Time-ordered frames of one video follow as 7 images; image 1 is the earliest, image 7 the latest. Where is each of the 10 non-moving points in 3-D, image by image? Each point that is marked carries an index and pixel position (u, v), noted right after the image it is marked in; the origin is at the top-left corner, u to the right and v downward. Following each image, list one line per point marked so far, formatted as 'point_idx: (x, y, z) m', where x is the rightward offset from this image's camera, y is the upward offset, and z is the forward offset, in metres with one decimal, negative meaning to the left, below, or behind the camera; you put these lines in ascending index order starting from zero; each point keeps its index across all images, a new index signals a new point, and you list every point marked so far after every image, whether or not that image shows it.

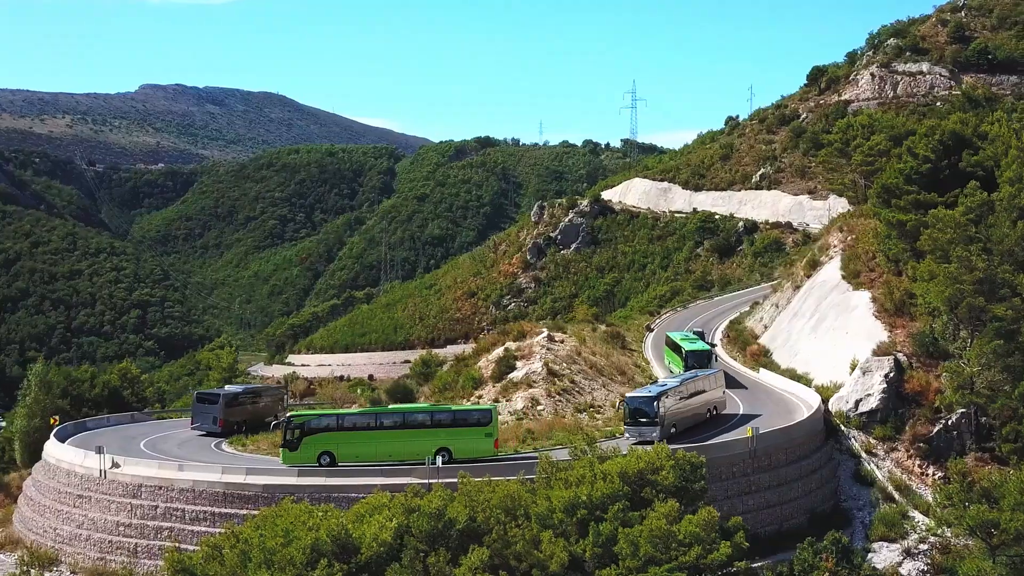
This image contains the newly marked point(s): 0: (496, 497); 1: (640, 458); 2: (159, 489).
0: (-0.1, -2.8, +11.5) m
1: (+1.9, -2.3, +11.9) m
2: (-6.6, -3.7, +16.2) m
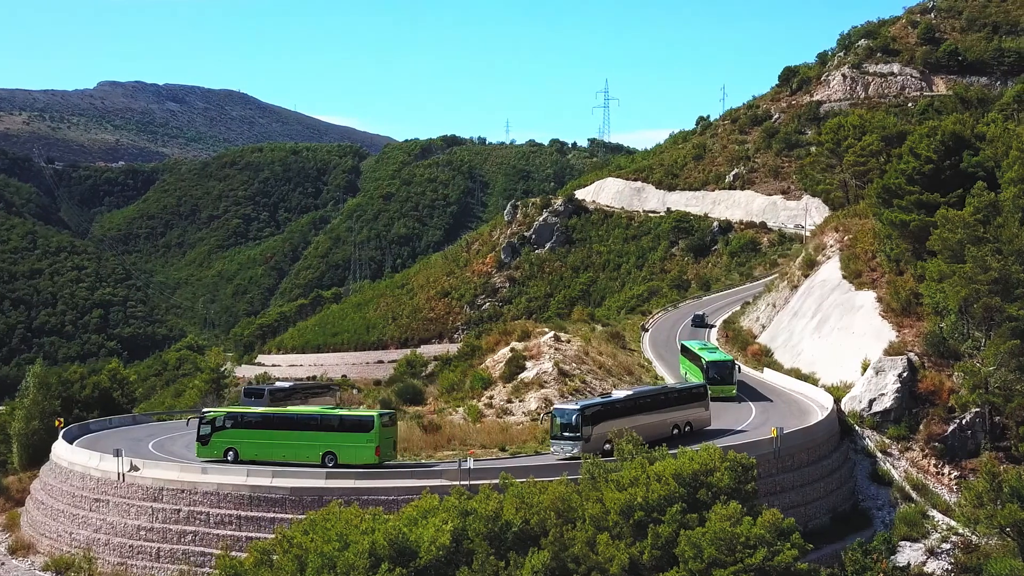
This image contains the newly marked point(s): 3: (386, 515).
0: (+0.5, -2.8, +11.4) m
1: (+2.5, -2.3, +11.7) m
2: (-6.0, -3.7, +15.9) m
3: (-1.6, -3.0, +11.5) m
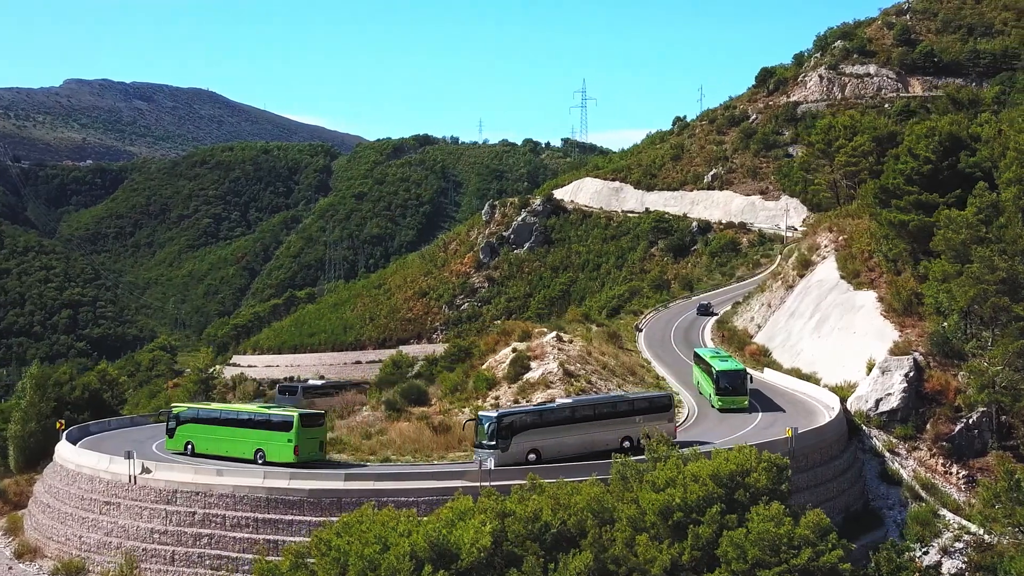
0: (+0.9, -2.7, +11.3) m
1: (+2.9, -2.3, +11.7) m
2: (-5.7, -3.7, +15.7) m
3: (-1.2, -3.0, +11.4) m
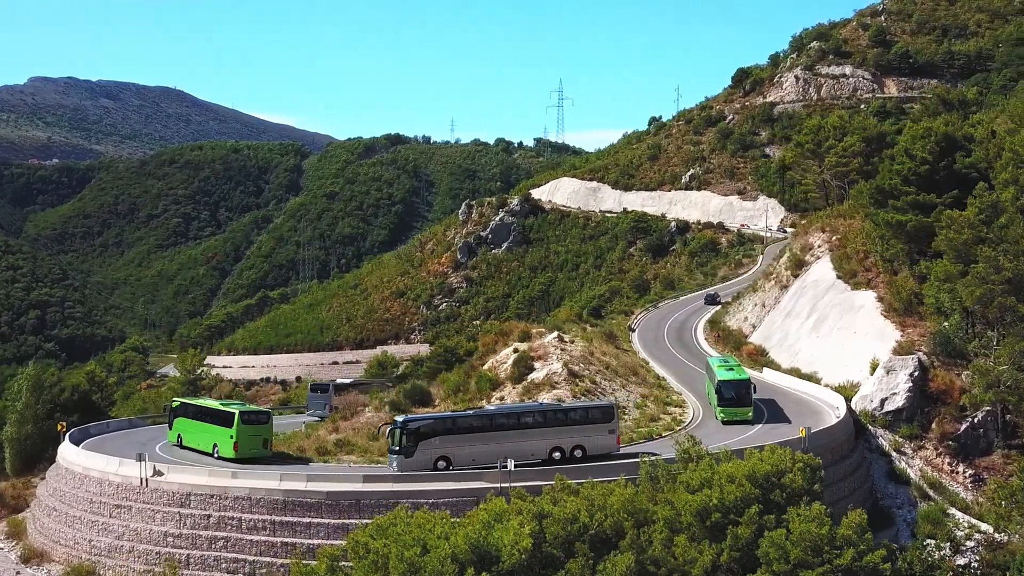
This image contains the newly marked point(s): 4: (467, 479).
0: (+1.3, -2.7, +11.2) m
1: (+3.3, -2.3, +11.7) m
2: (-5.4, -3.7, +15.6) m
3: (-0.8, -3.0, +11.3) m
4: (-0.8, -3.2, +14.8) m
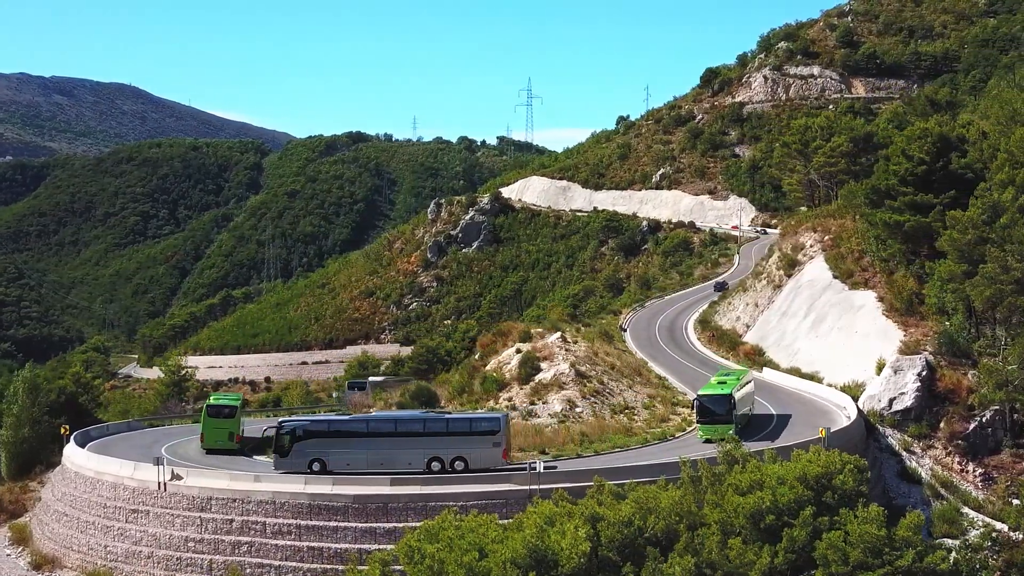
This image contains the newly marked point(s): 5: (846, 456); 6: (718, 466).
0: (+1.9, -2.8, +11.1) m
1: (+3.9, -2.3, +11.6) m
2: (-4.9, -3.8, +15.3) m
3: (-0.2, -3.0, +11.1) m
4: (-0.3, -3.2, +14.6) m
5: (+4.5, -2.3, +11.8) m
6: (+2.9, -2.5, +12.3) m
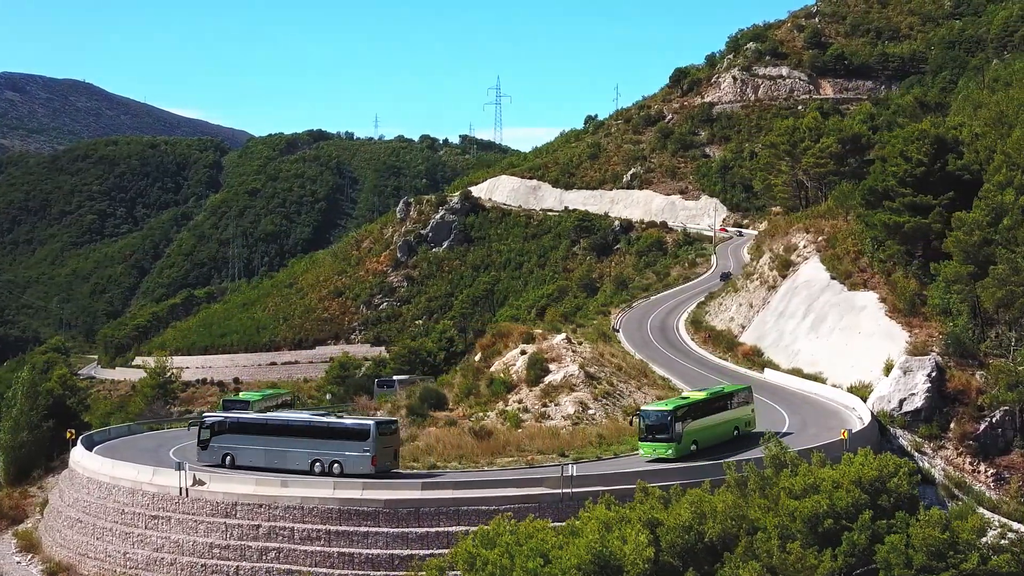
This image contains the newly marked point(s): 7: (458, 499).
0: (+2.5, -2.8, +11.1) m
1: (+4.5, -2.3, +11.6) m
2: (-4.4, -3.8, +15.1) m
3: (+0.4, -3.0, +11.0) m
4: (+0.2, -3.3, +14.5) m
5: (+5.1, -2.3, +11.8) m
6: (+3.5, -2.5, +12.2) m
7: (-0.9, -3.4, +14.2) m
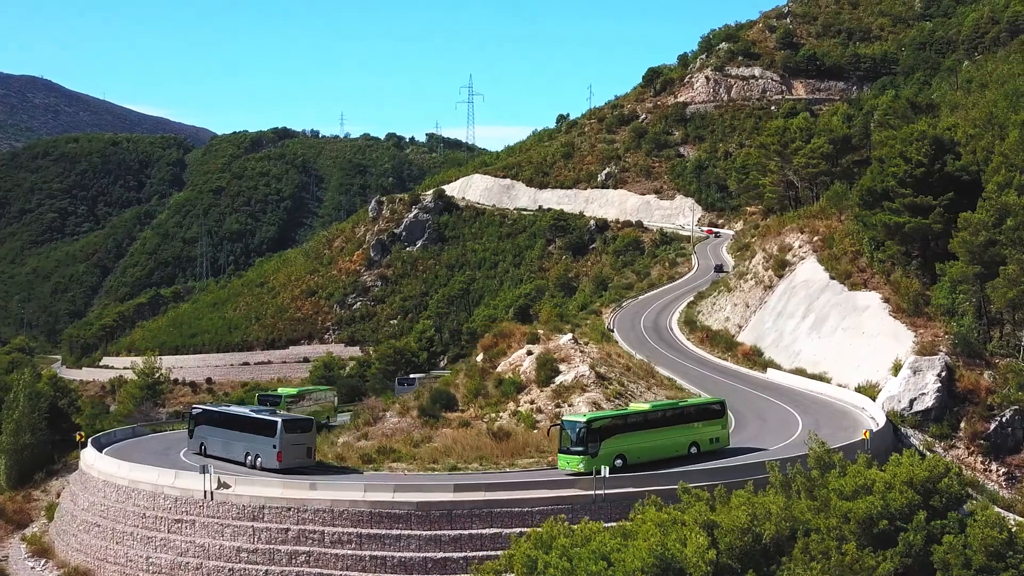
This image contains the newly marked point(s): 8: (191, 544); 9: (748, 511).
0: (+3.1, -2.8, +11.1) m
1: (+5.1, -2.4, +11.6) m
2: (-3.8, -3.8, +15.0) m
3: (+1.0, -3.1, +11.0) m
4: (+0.8, -3.3, +14.5) m
5: (+5.7, -2.3, +11.8) m
6: (+4.0, -2.5, +12.3) m
7: (-0.3, -3.4, +14.1) m
8: (-5.8, -4.6, +15.8) m
9: (+2.8, -2.8, +11.0) m
